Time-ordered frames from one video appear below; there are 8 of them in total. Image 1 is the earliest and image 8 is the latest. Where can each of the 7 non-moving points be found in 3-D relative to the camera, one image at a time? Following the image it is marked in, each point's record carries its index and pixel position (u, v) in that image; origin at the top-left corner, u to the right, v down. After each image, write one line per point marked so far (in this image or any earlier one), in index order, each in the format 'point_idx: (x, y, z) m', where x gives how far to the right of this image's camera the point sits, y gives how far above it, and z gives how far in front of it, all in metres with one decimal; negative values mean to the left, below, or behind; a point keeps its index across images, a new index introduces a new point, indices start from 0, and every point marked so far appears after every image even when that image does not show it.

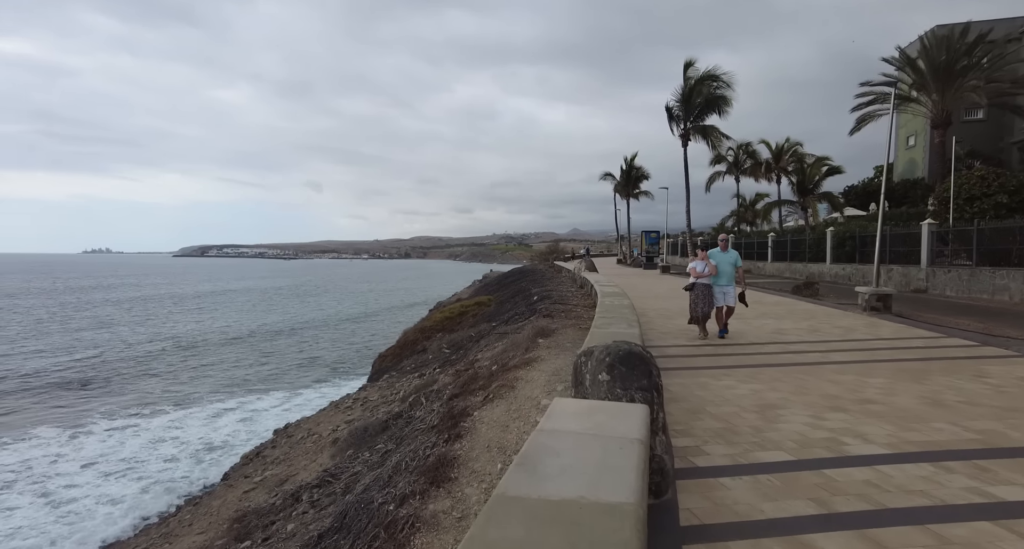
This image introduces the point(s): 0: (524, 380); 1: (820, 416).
0: (+0.1, -1.0, +5.1) m
1: (+2.1, -1.0, +3.5) m
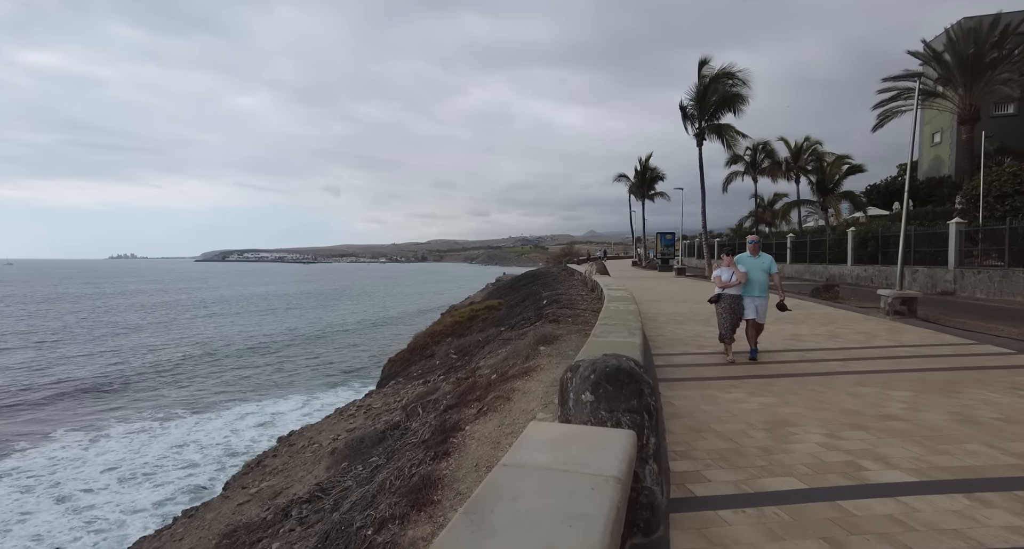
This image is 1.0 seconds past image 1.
0: (+0.1, -1.1, +4.8) m
1: (+2.0, -1.0, +3.2) m
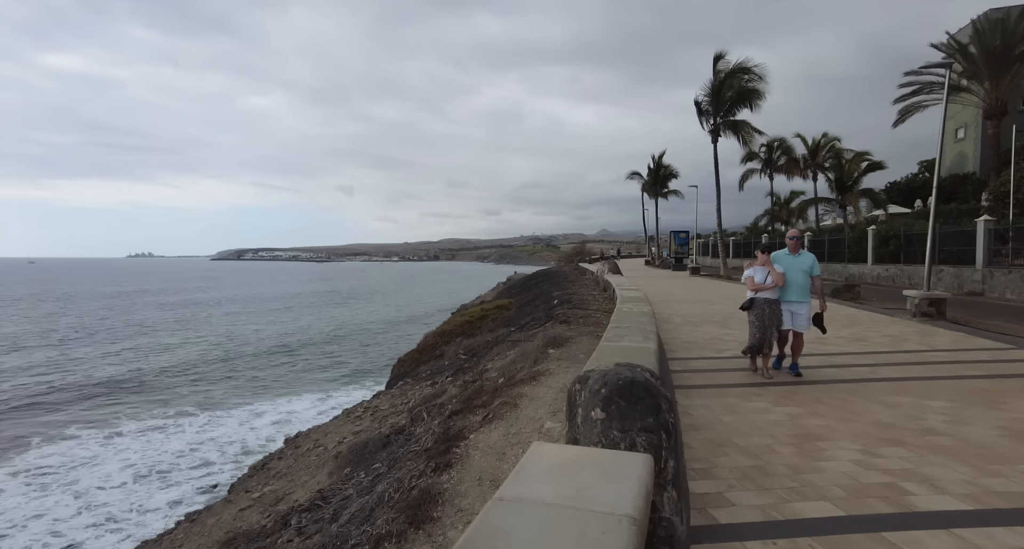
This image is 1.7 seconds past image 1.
0: (+0.2, -1.1, +4.6) m
1: (+2.1, -1.0, +2.9) m
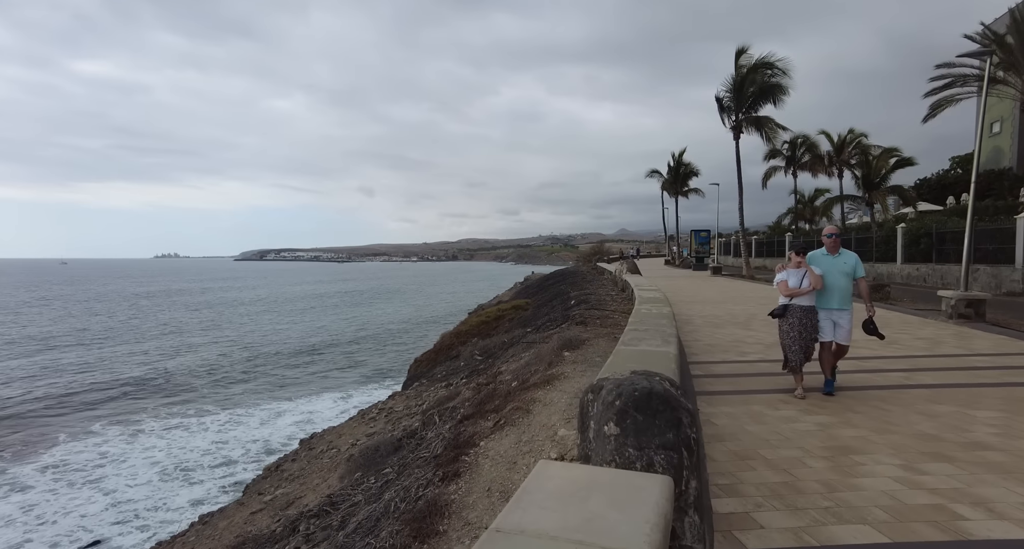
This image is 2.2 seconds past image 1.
0: (+0.3, -1.1, +4.4) m
1: (+2.1, -1.0, +2.7) m
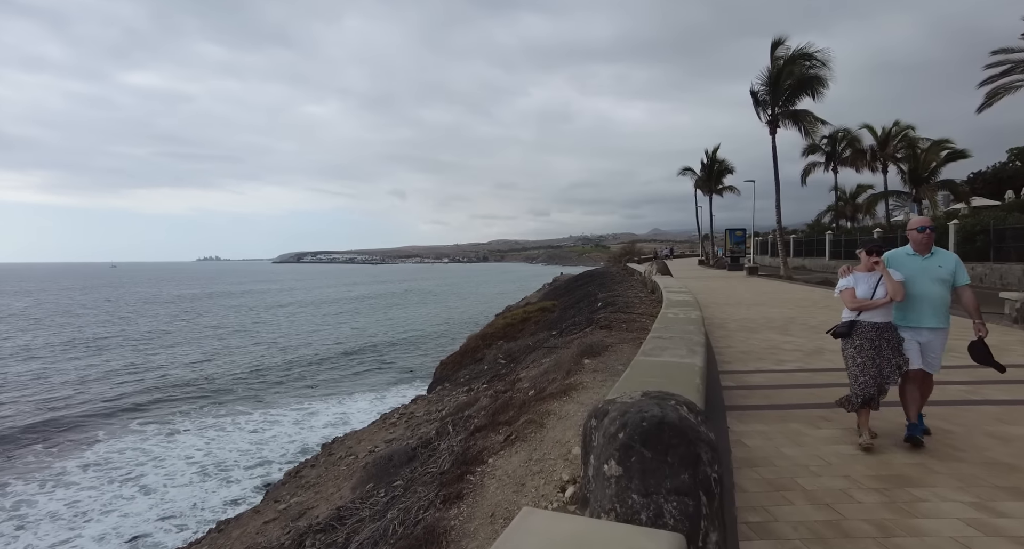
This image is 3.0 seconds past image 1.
0: (+0.4, -1.1, +4.1) m
1: (+2.1, -1.0, +2.2) m
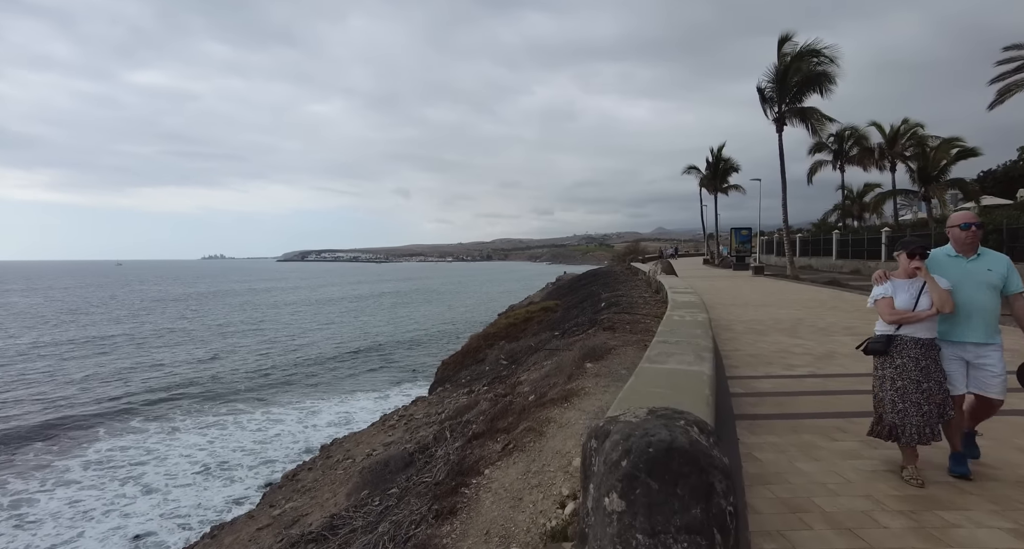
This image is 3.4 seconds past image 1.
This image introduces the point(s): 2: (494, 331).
0: (+0.4, -1.1, +3.9) m
1: (+2.1, -1.0, +2.0) m
2: (-0.6, -1.9, +16.9) m
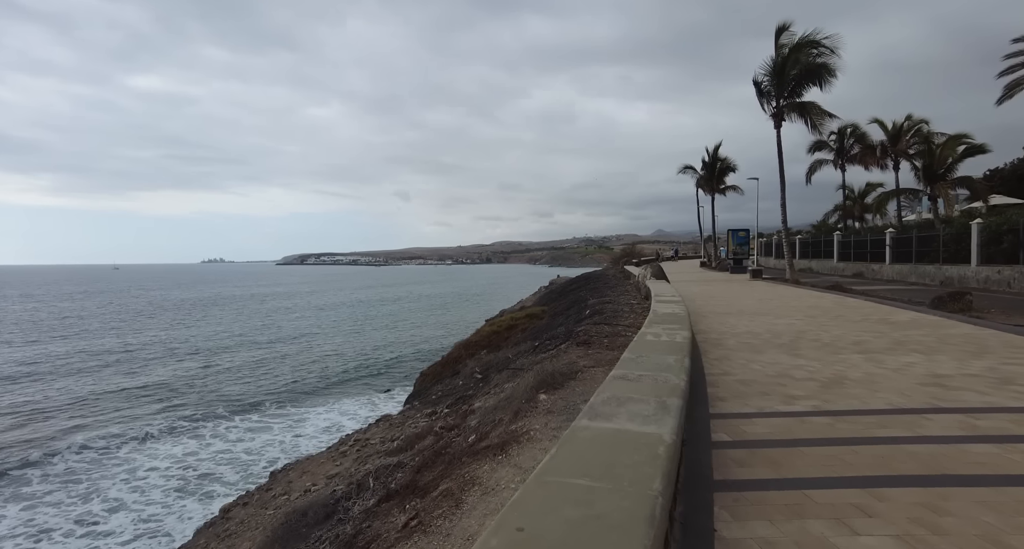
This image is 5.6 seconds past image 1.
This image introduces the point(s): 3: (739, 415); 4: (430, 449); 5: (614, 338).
0: (-0.2, -1.2, +3.0) m
1: (+1.6, -1.1, +1.1) m
2: (-1.1, -2.0, +15.9) m
3: (+1.7, -1.0, +3.7) m
4: (-0.7, -1.6, +4.7) m
5: (+1.4, -0.9, +6.9) m
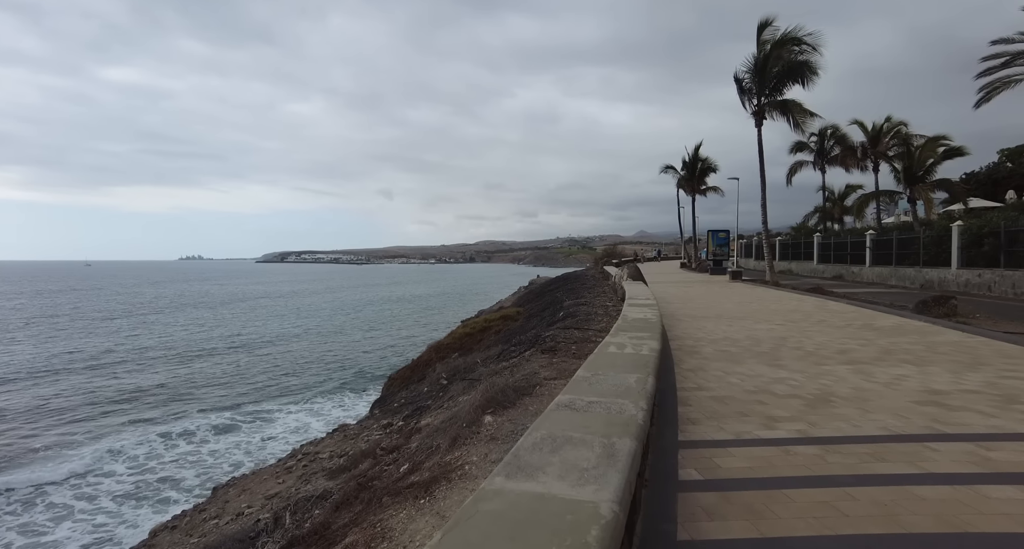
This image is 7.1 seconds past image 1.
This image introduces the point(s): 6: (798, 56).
0: (-0.6, -1.2, +2.4) m
1: (+1.2, -1.1, +0.5) m
2: (-1.9, -2.0, +15.3) m
3: (+1.3, -1.0, +3.2) m
4: (-1.2, -1.6, +4.1) m
5: (+0.9, -0.9, +6.3) m
6: (+8.7, +6.6, +15.5) m
